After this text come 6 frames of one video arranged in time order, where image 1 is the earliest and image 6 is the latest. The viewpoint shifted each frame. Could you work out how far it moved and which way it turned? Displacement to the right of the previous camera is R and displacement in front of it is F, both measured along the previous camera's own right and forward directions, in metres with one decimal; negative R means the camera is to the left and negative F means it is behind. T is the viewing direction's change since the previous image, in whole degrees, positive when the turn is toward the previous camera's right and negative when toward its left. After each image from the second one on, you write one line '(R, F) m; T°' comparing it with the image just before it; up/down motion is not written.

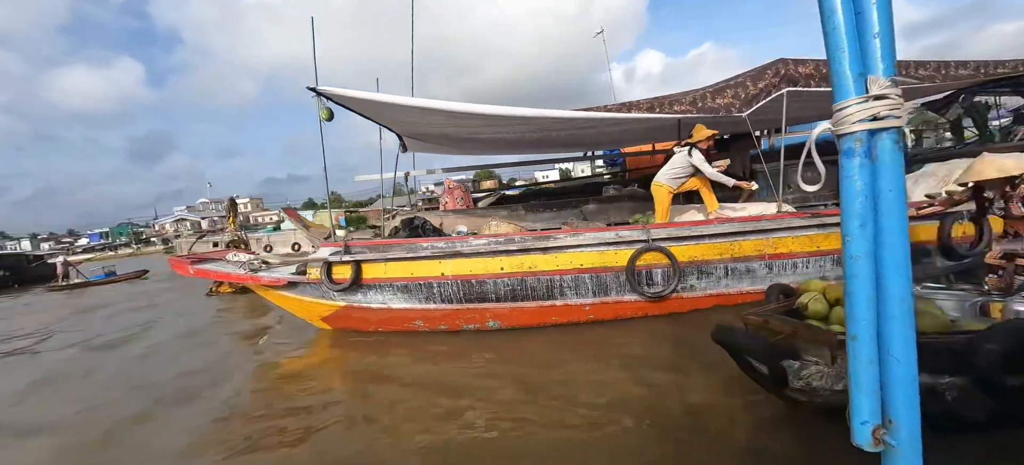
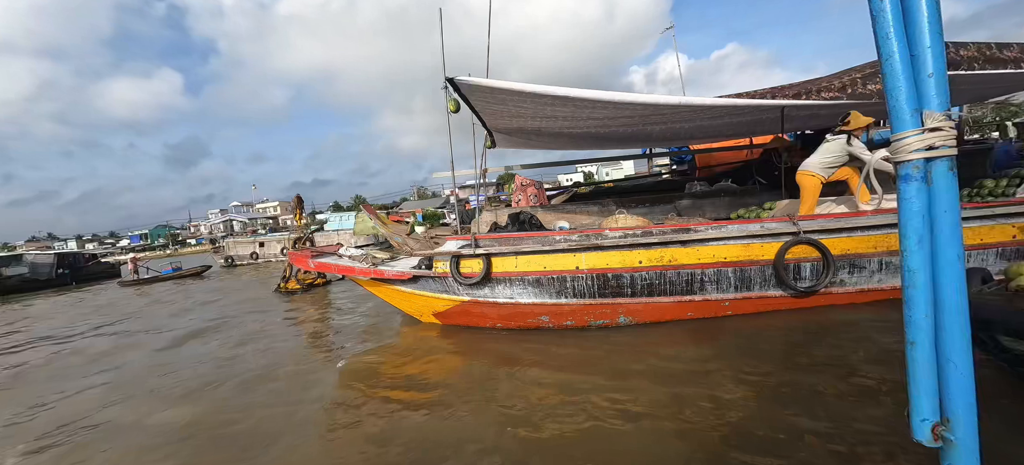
(-1.0, +0.1) m; -3°
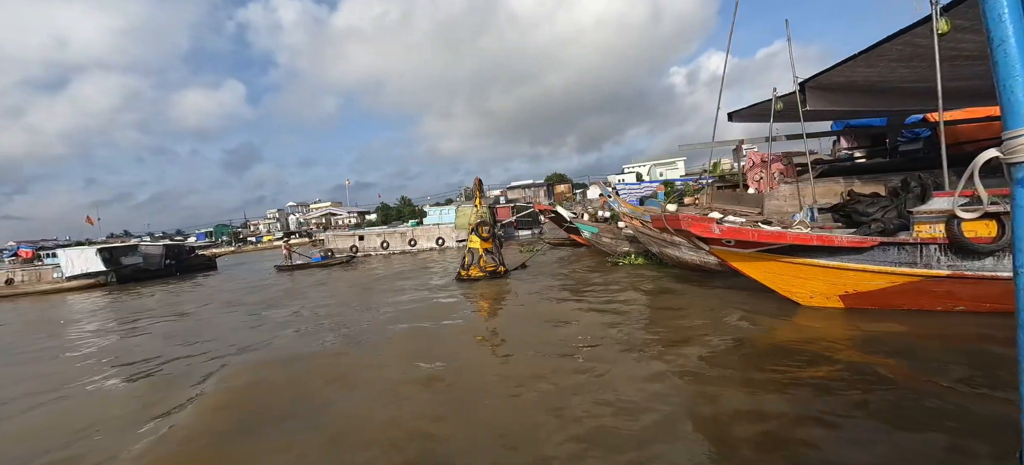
(-3.2, +0.6) m; -5°
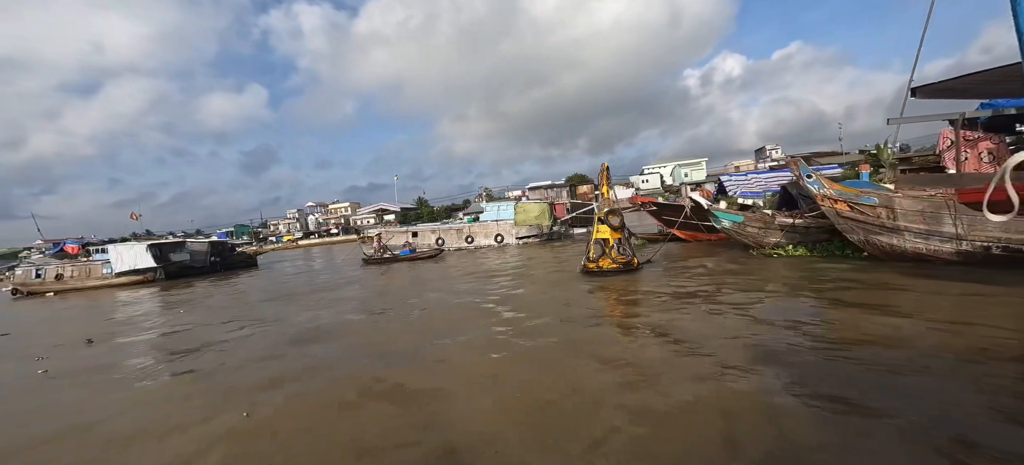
(-2.3, +0.6) m; -2°
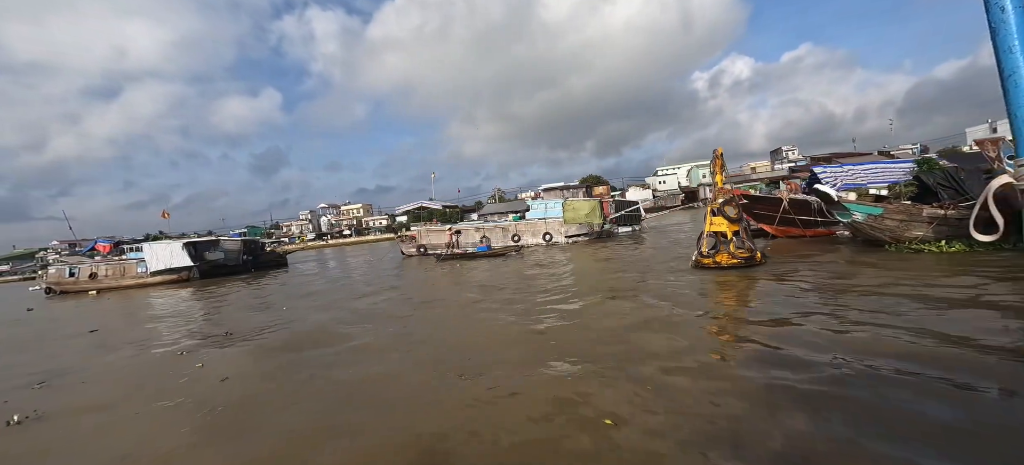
(-1.9, +0.5) m; -1°
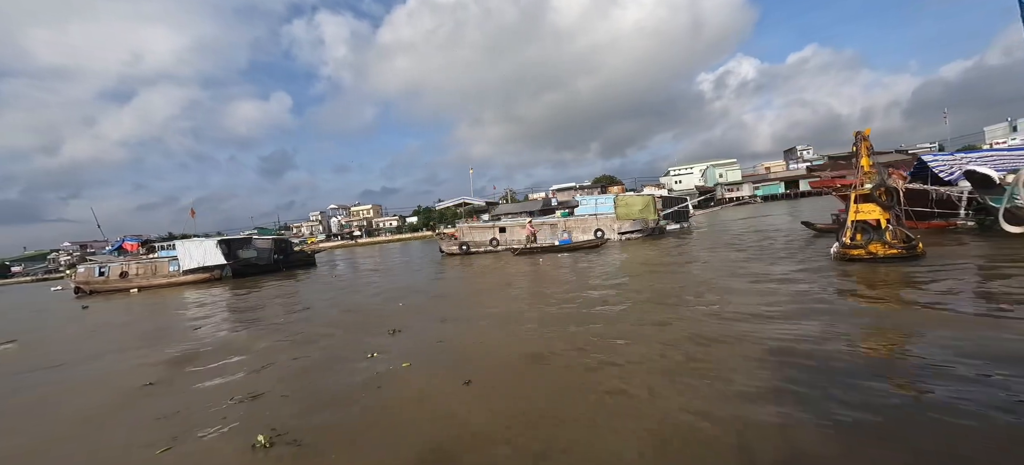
(-2.0, +0.6) m; -1°
